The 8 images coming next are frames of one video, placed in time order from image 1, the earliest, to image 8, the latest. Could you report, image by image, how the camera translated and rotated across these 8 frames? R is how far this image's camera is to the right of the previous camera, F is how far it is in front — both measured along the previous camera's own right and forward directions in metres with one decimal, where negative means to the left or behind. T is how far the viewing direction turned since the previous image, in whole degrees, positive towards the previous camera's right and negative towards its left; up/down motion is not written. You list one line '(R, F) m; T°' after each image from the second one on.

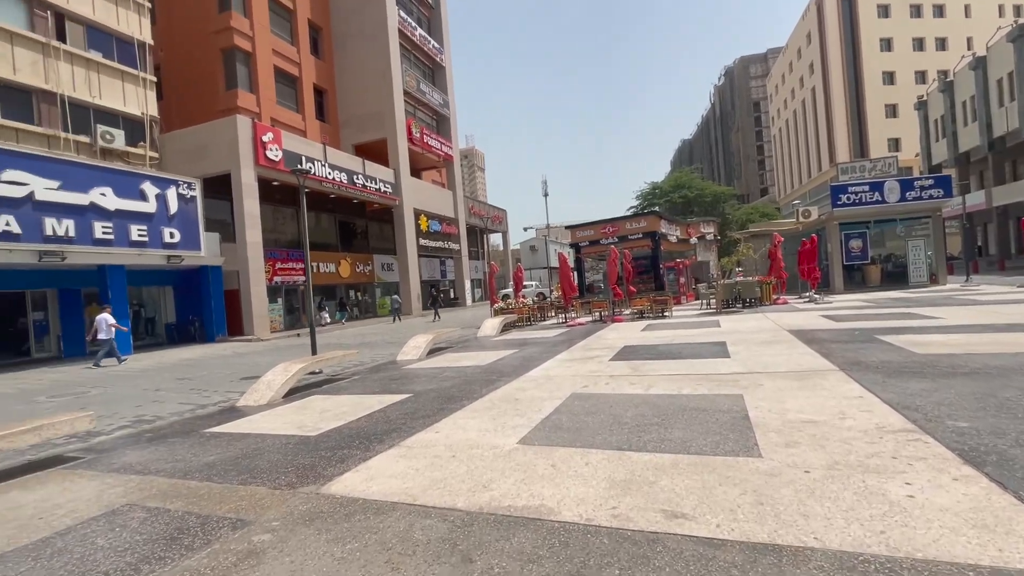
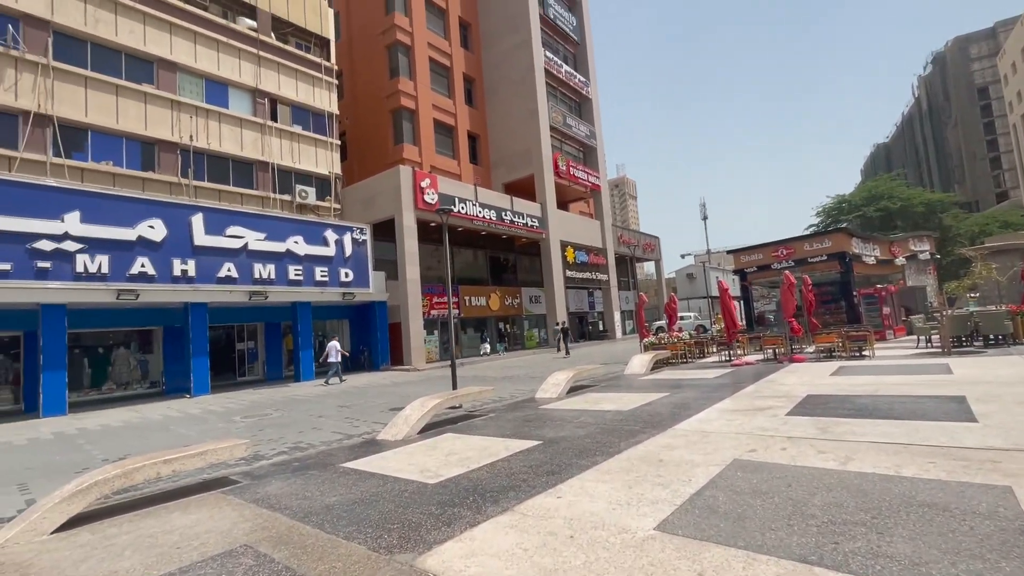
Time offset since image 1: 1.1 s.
(+0.2, +0.8) m; -18°
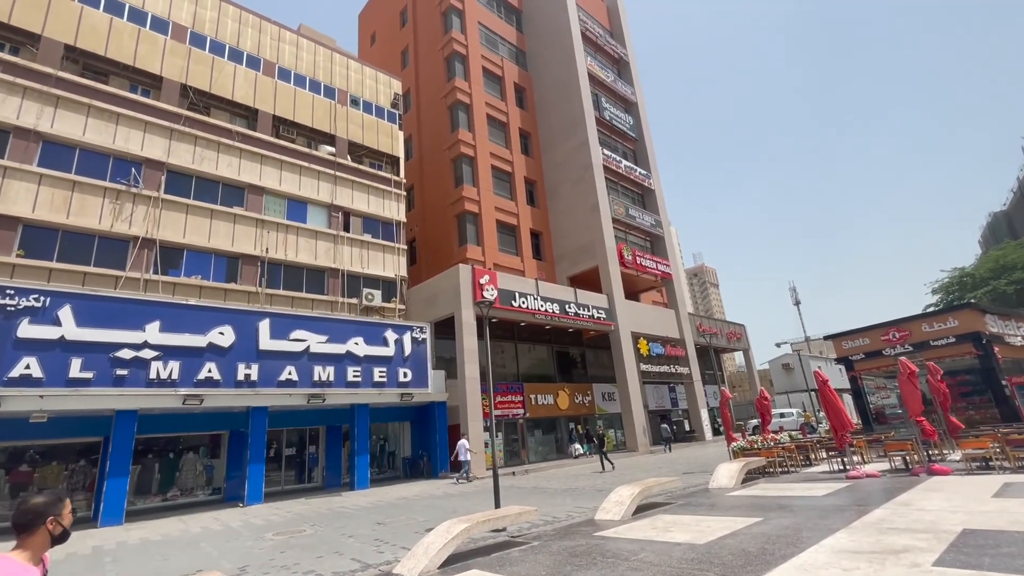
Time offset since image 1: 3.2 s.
(+0.7, +1.0) m; -9°
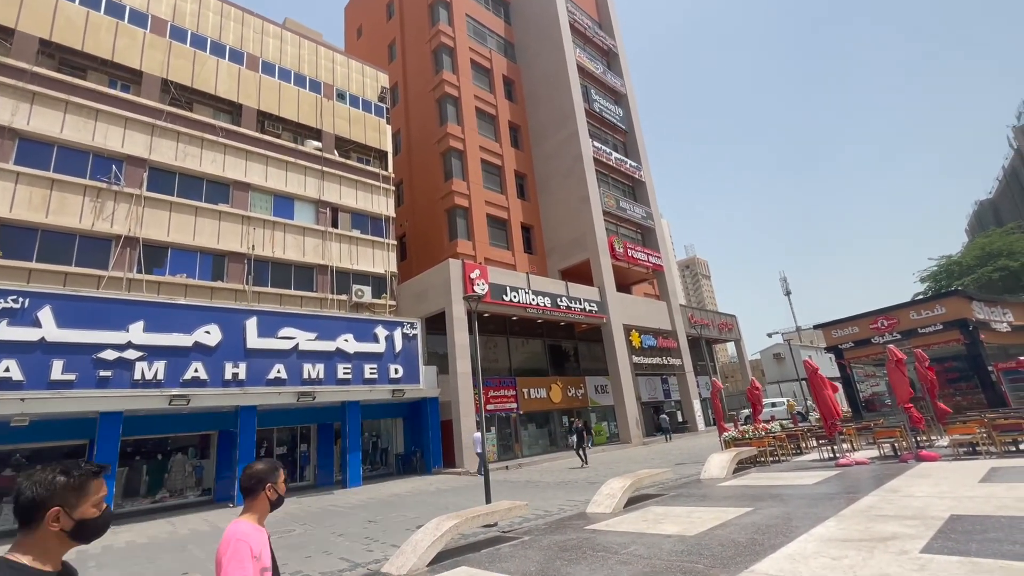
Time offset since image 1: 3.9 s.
(+0.1, +0.1) m; +1°
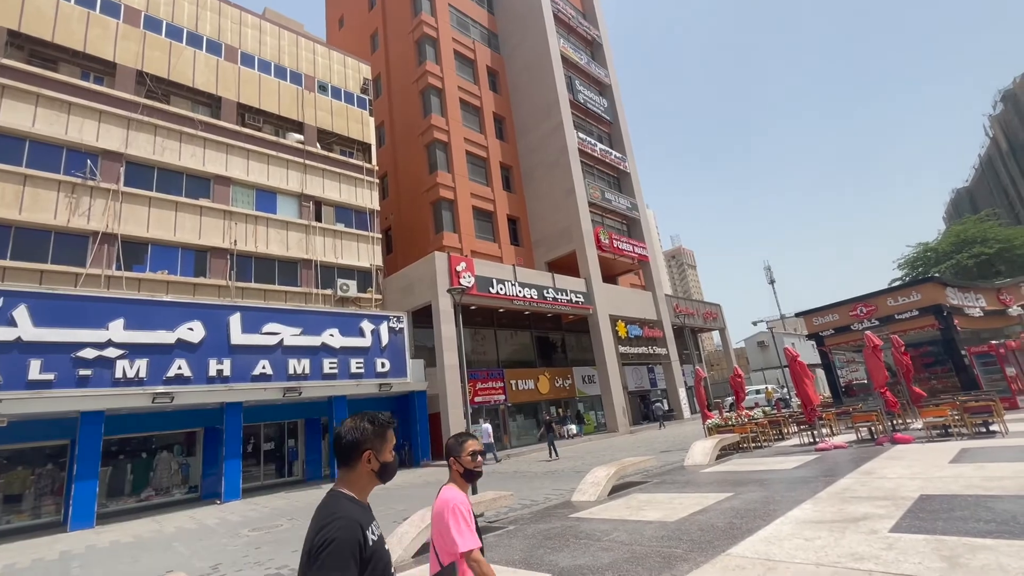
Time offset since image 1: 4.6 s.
(+0.1, 0.0) m; +1°
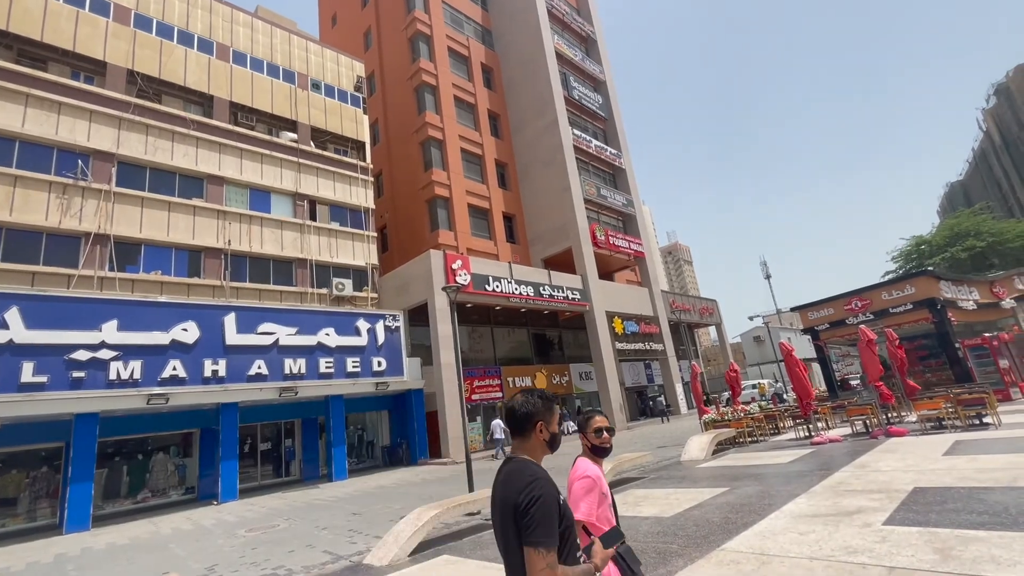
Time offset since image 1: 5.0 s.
(0.0, 0.0) m; 0°
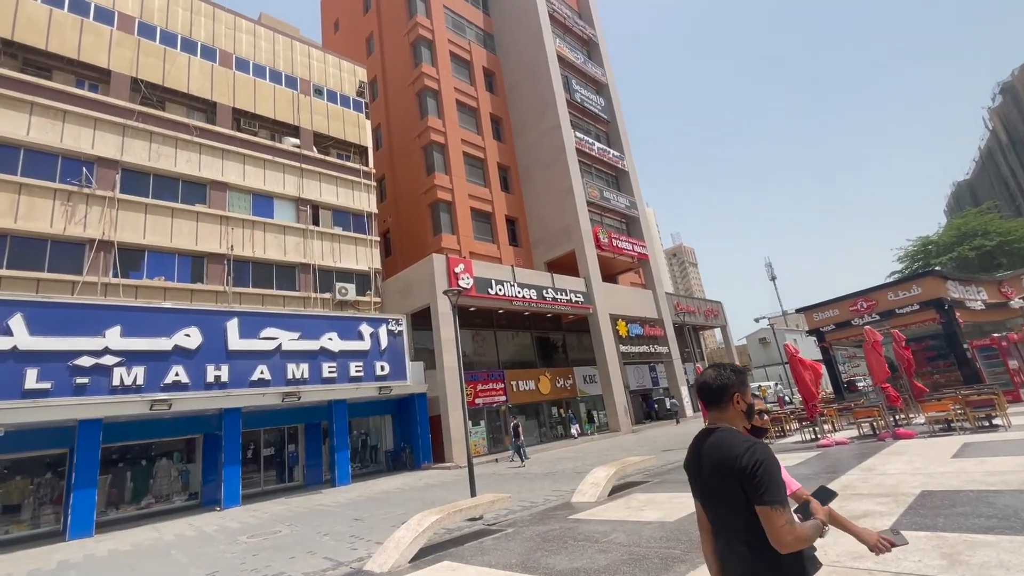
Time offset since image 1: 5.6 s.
(+0.1, +0.1) m; -1°
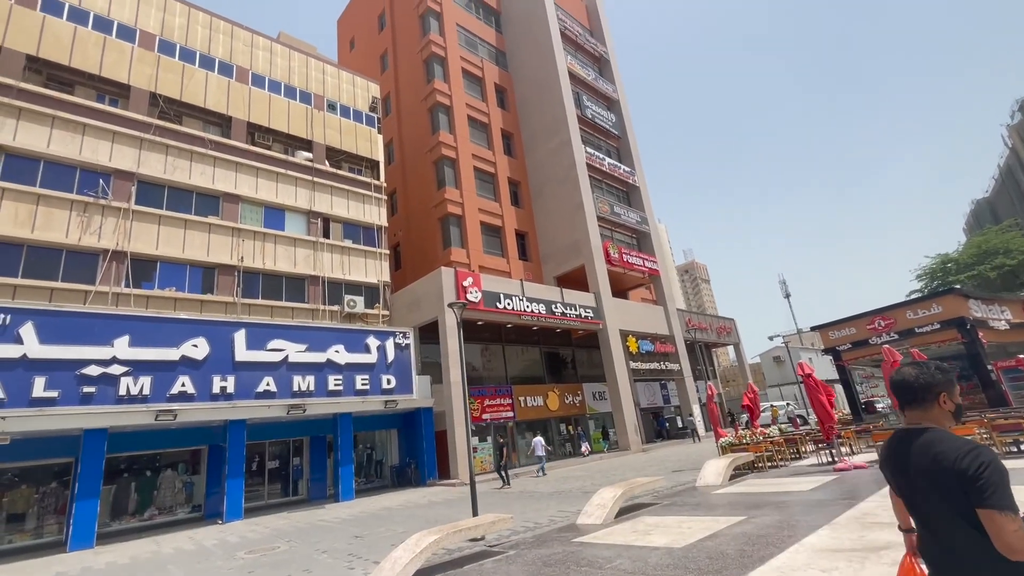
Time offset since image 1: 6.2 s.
(+0.1, +0.2) m; -1°
